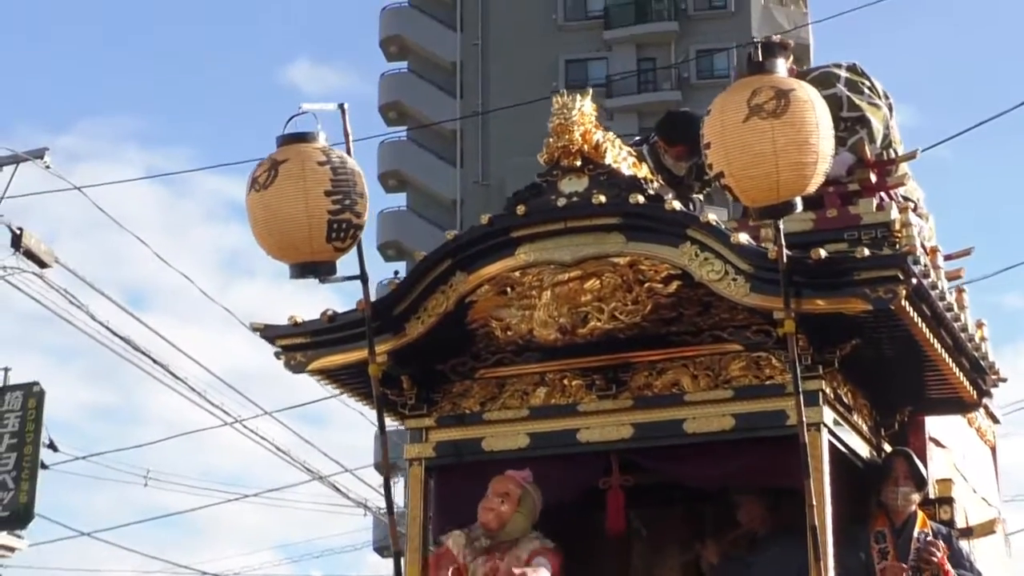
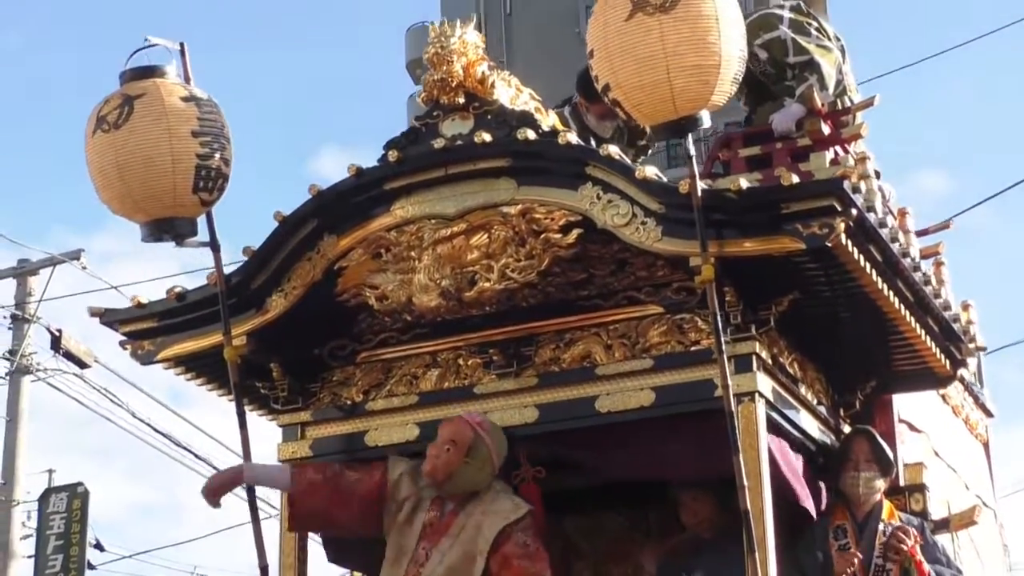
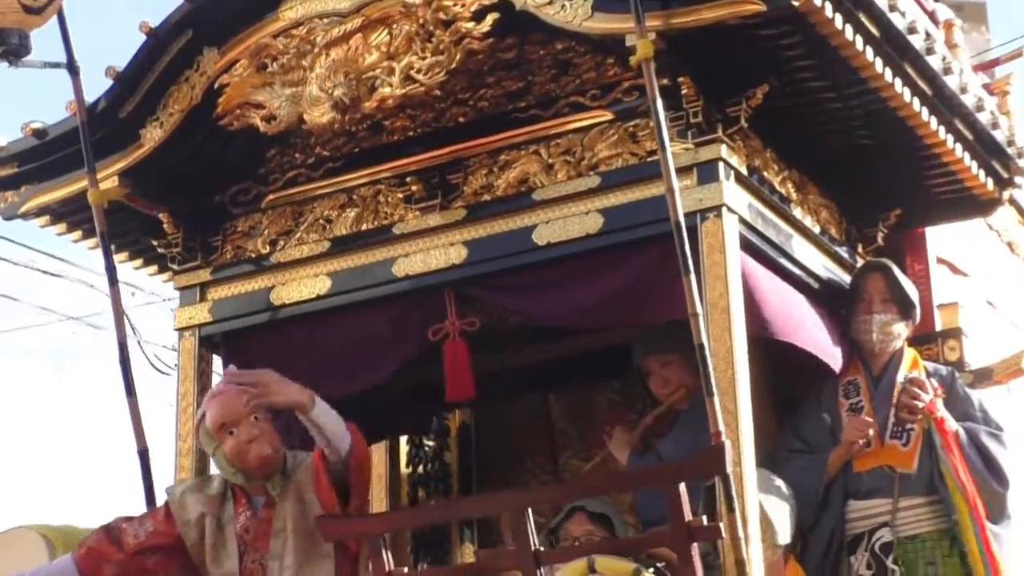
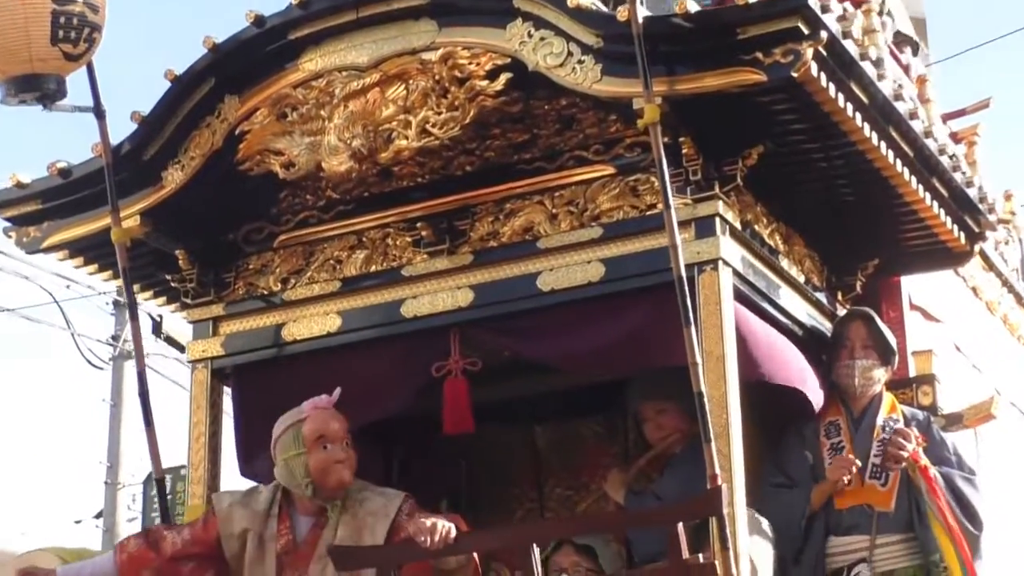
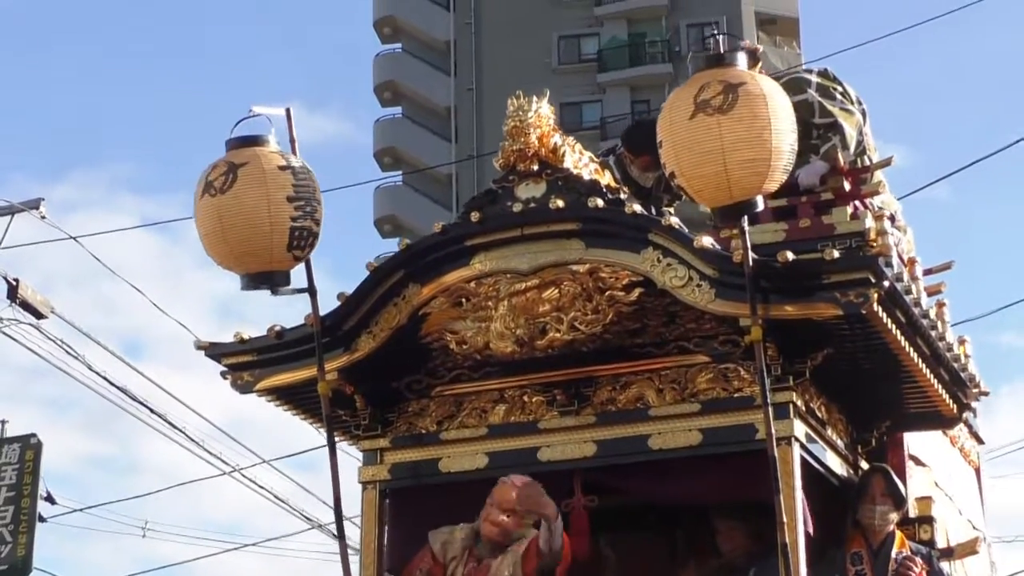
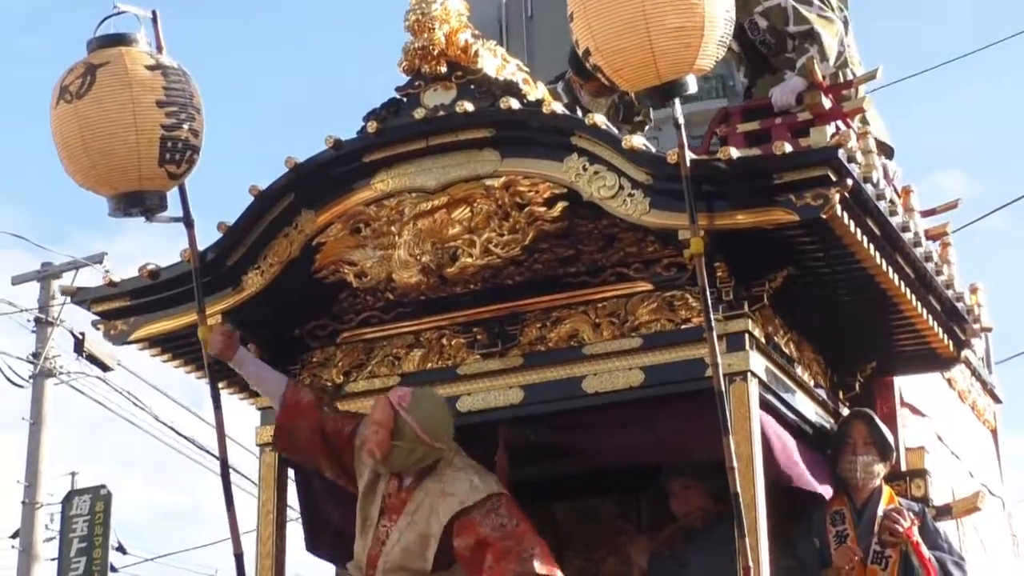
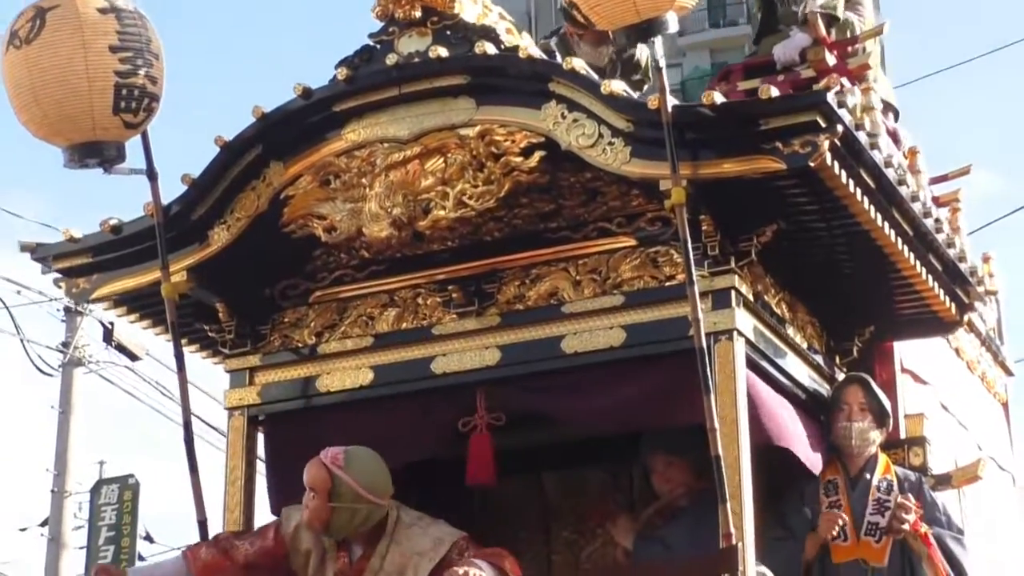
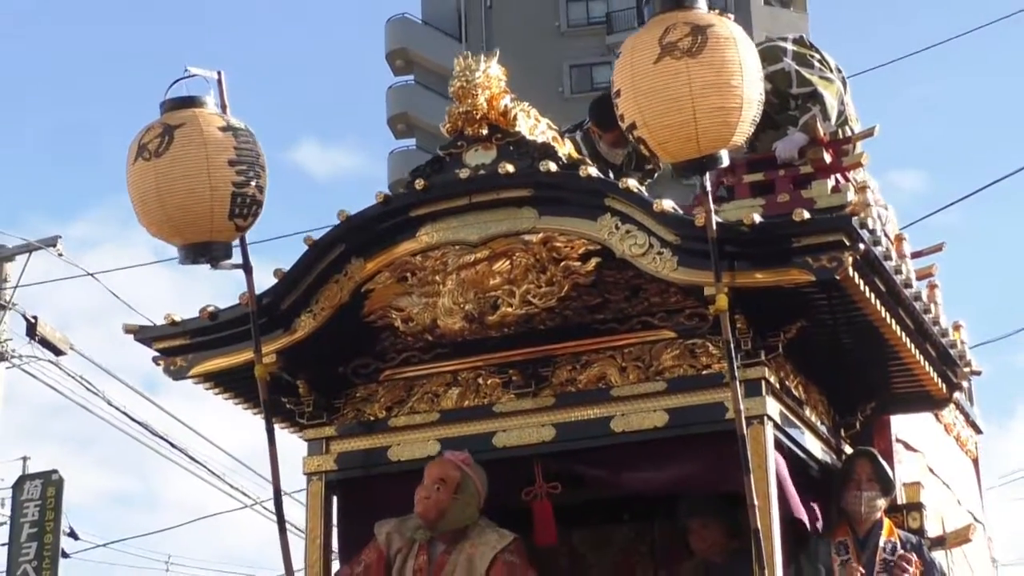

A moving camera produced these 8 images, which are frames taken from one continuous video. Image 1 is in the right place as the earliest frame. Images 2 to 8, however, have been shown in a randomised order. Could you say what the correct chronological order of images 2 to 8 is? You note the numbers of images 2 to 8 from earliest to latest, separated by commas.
5, 8, 2, 6, 7, 4, 3
